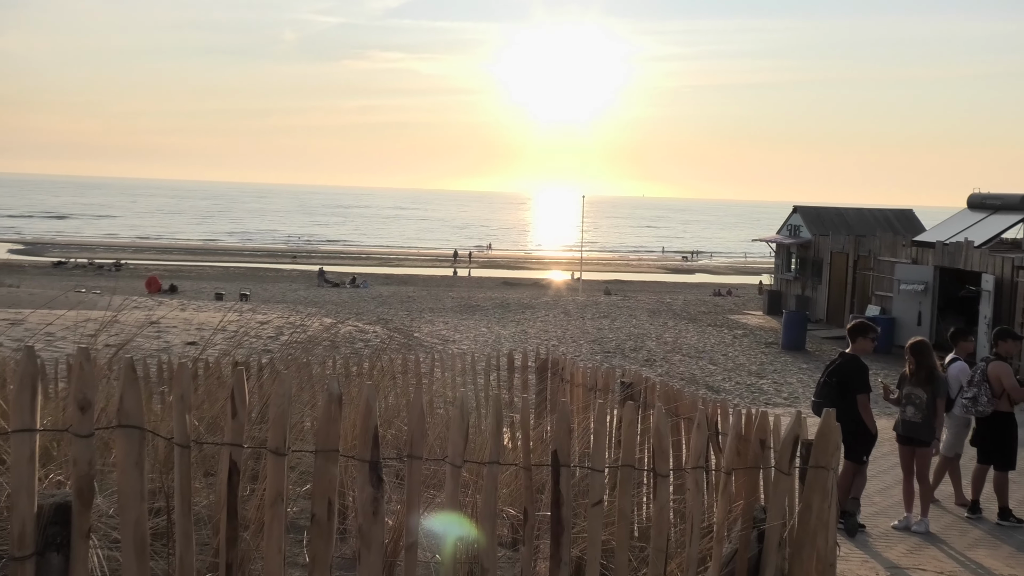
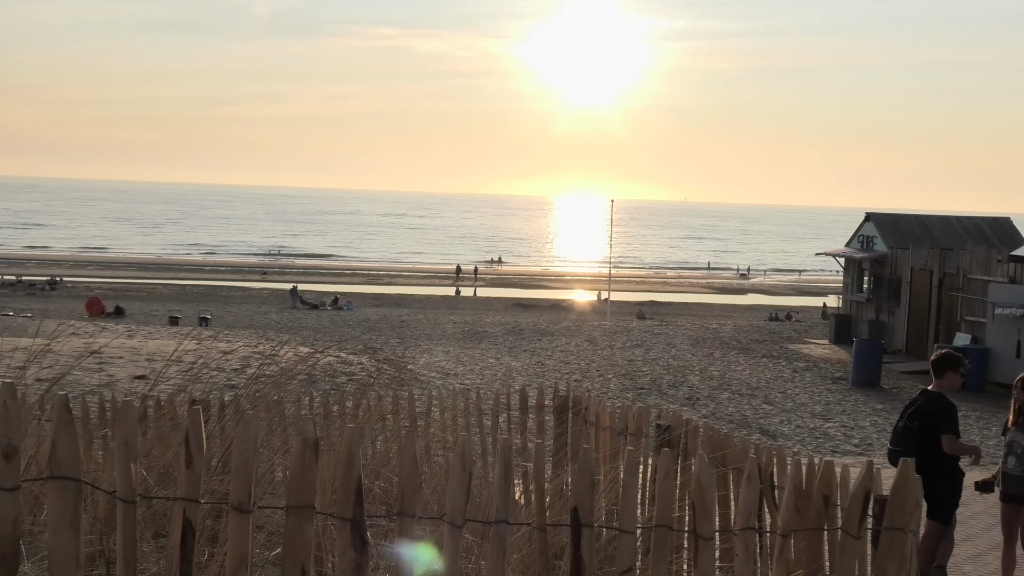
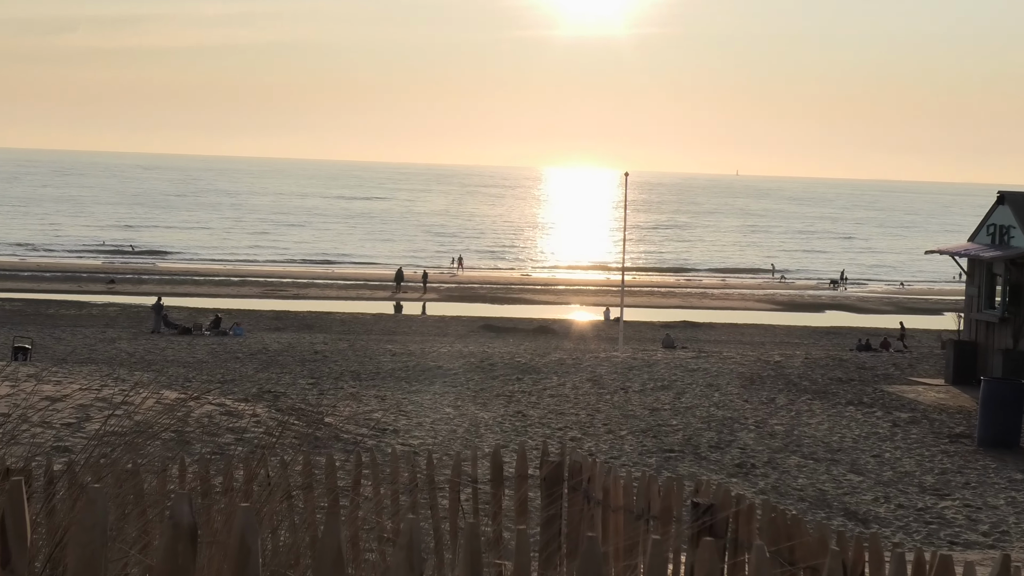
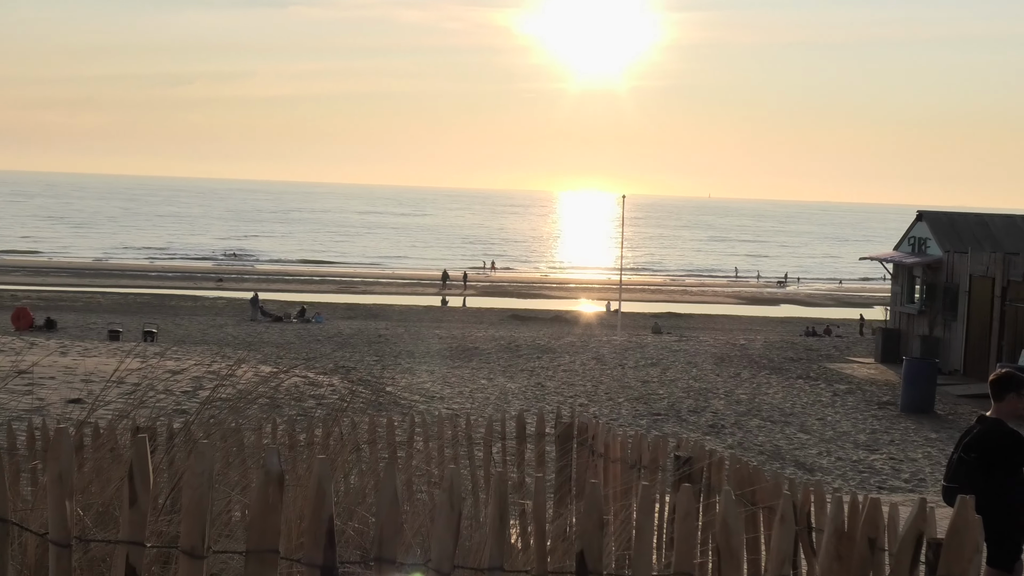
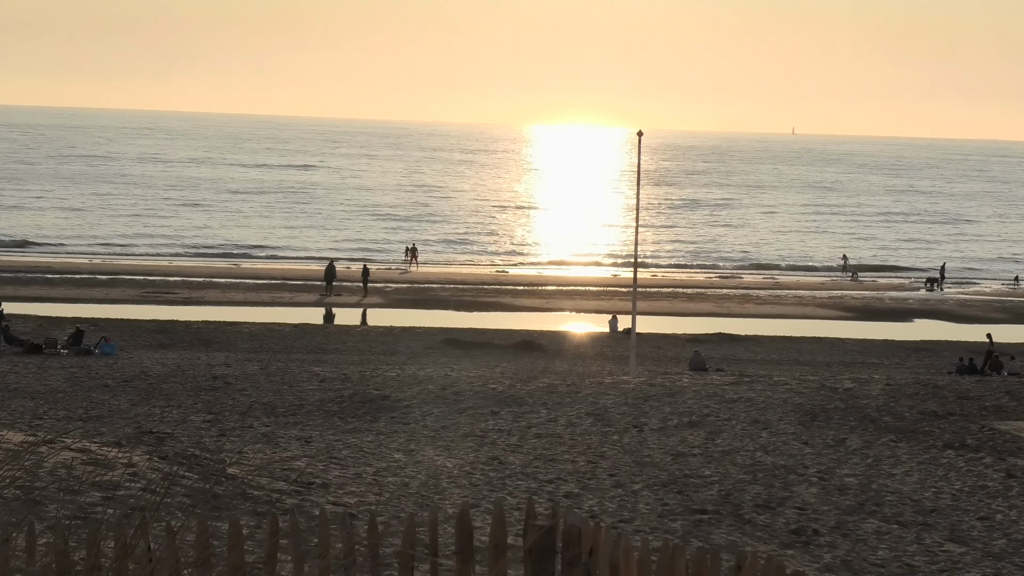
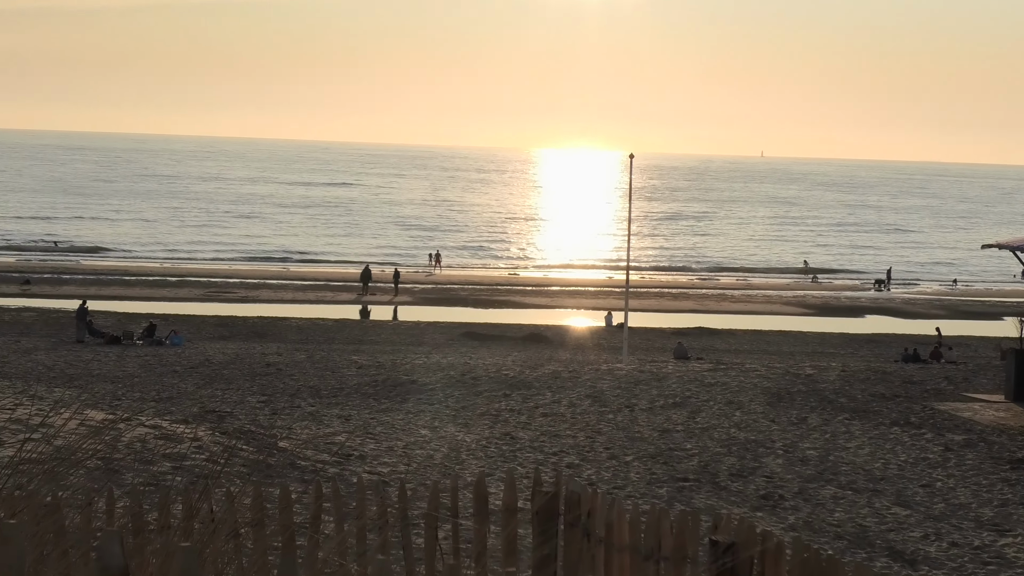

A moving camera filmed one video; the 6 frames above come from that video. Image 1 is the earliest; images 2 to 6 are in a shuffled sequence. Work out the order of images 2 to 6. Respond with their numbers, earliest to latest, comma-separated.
2, 4, 3, 6, 5
